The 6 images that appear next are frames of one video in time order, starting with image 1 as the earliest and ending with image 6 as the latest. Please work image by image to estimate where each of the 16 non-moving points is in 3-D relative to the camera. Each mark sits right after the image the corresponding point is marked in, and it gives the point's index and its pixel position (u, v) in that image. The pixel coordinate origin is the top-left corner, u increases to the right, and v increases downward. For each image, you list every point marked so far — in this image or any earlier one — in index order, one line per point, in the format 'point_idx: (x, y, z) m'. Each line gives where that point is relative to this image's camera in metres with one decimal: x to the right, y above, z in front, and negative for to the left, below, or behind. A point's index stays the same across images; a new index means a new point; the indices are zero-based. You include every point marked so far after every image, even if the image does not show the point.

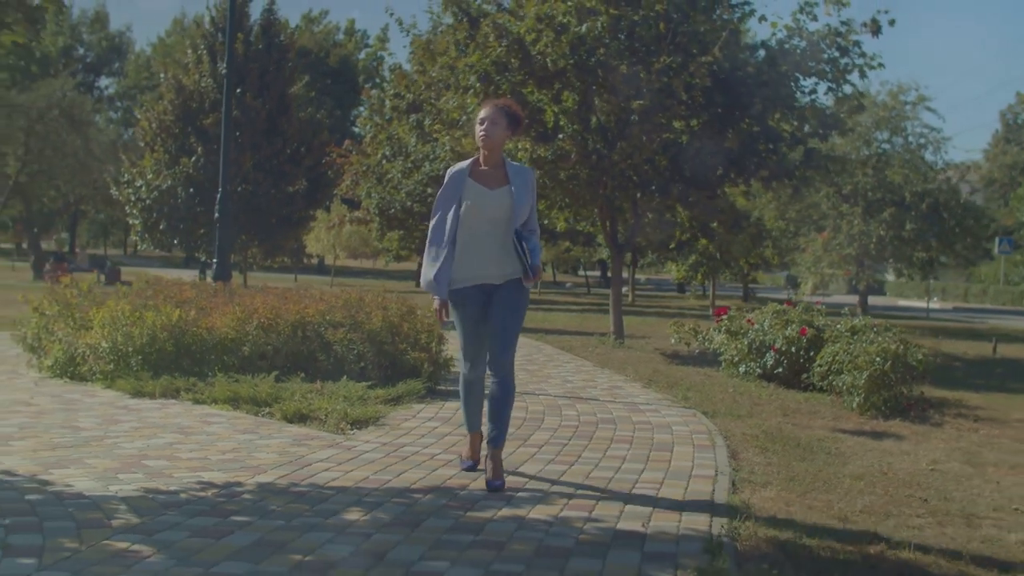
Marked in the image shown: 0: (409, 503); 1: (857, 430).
0: (-0.3, -0.7, +5.4) m
1: (+2.0, -0.8, +9.7) m
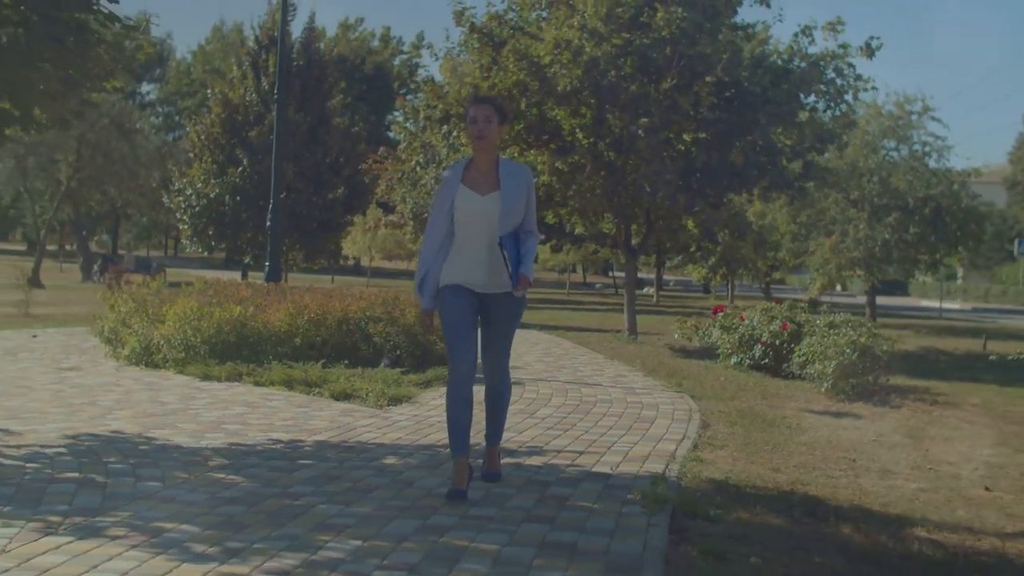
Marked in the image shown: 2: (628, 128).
0: (-0.3, -0.7, +7.0) m
1: (+2.0, -0.8, +11.2) m
2: (+1.2, +1.7, +17.7) m
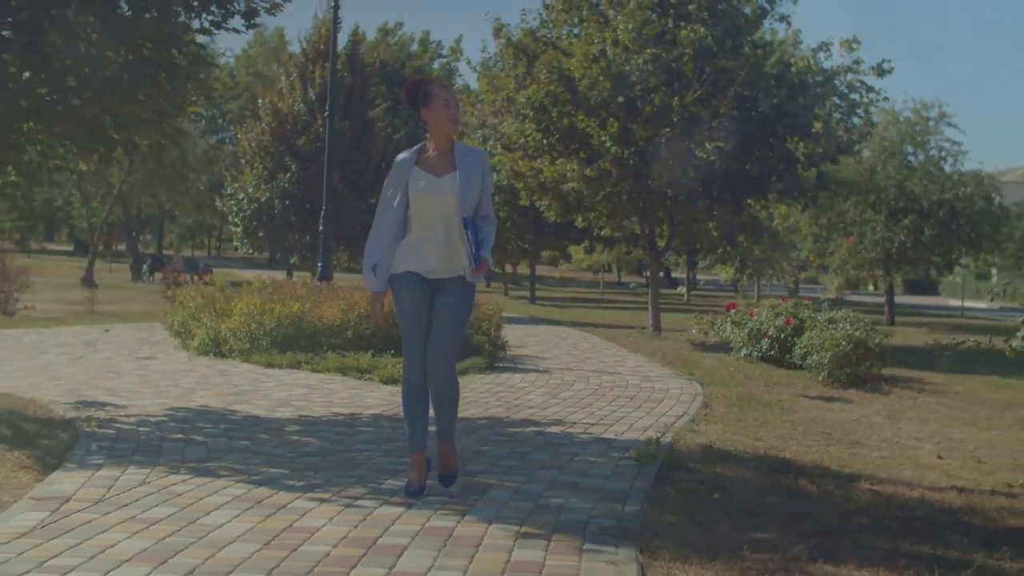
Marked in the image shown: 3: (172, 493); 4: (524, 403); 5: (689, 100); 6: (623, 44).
0: (-0.2, -0.7, +8.4) m
1: (+2.2, -0.8, +12.6) m
2: (+1.6, +1.7, +19.1) m
3: (-1.1, -0.7, +5.6) m
4: (+0.1, -0.7, +9.9) m
5: (+2.0, +2.1, +19.0) m
6: (+1.3, +2.7, +19.1) m
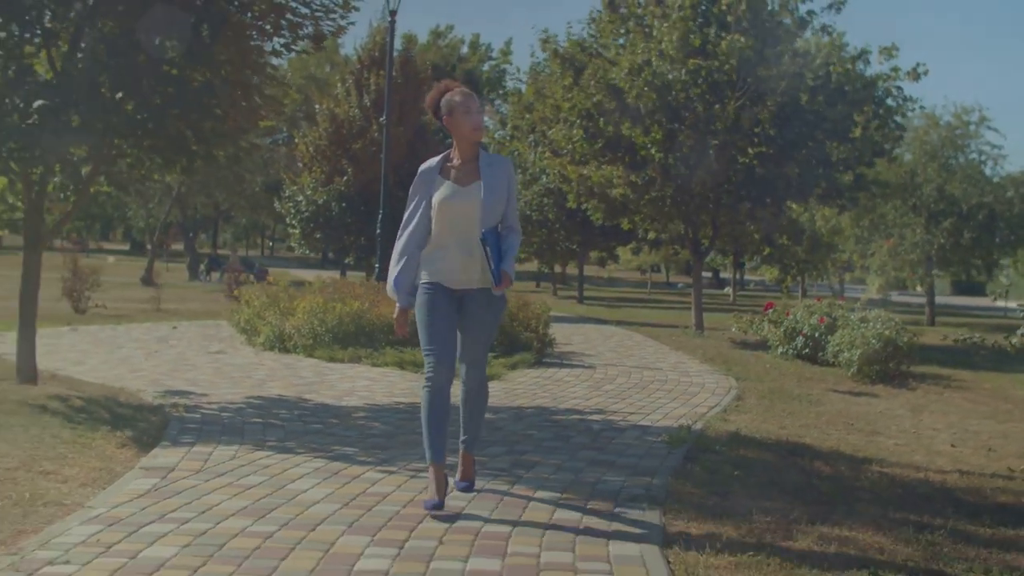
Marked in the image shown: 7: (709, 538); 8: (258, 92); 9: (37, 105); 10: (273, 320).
0: (0.0, -0.7, +9.2) m
1: (+2.6, -0.8, +13.3) m
2: (+2.1, +1.7, +19.8) m
3: (-1.0, -0.7, +6.5) m
4: (+0.3, -0.7, +10.7) m
5: (+2.5, +2.1, +19.8) m
6: (+1.8, +2.7, +19.9) m
7: (+0.6, -0.7, +5.2) m
8: (-1.5, +1.2, +10.2) m
9: (-2.5, +0.9, +8.9) m
10: (-2.0, -0.3, +14.7) m
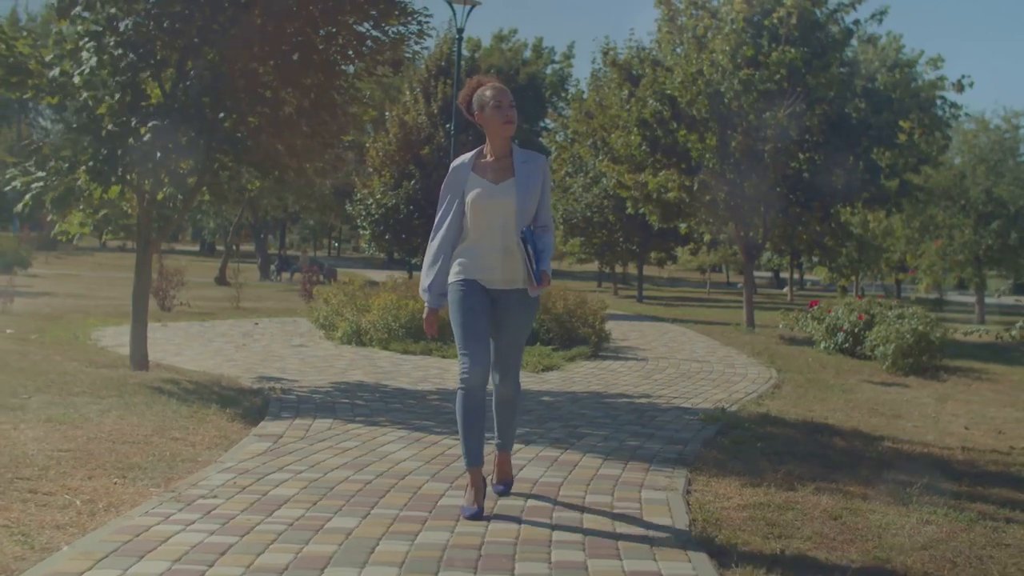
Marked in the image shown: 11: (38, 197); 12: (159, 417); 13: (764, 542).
0: (+0.4, -0.7, +10.4) m
1: (+3.1, -0.8, +14.4) m
2: (+2.8, +1.7, +20.9) m
3: (-0.7, -0.7, +7.7) m
4: (+0.7, -0.6, +11.8) m
5: (+3.2, +2.1, +20.8) m
6: (+2.5, +2.7, +21.0) m
7: (+0.8, -0.7, +6.3) m
8: (-1.1, +1.2, +11.4) m
9: (-2.1, +1.0, +10.1) m
10: (-1.5, -0.3, +15.9) m
11: (-3.0, +0.6, +10.9) m
12: (-1.7, -0.6, +8.3) m
13: (+0.7, -0.7, +5.1) m
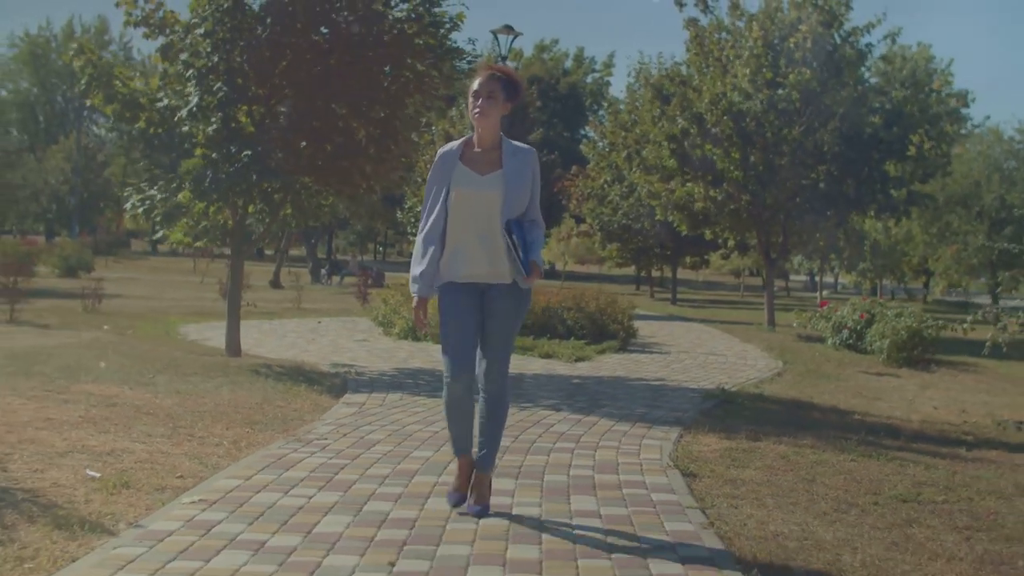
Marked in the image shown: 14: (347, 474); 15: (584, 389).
0: (+0.6, -0.7, +12.4) m
1: (+3.4, -0.8, +16.3) m
2: (+3.4, +1.7, +22.8) m
3: (-0.5, -0.6, +9.7) m
4: (+1.0, -0.7, +13.8) m
5: (+3.7, +2.1, +22.7) m
6: (+3.1, +2.7, +22.9) m
7: (+0.9, -0.7, +8.3) m
8: (-0.8, +1.2, +13.4) m
9: (-1.9, +1.0, +12.2) m
10: (-1.1, -0.3, +17.9) m
11: (-2.7, +0.6, +13.0) m
12: (-1.5, -0.6, +10.3) m
13: (+0.9, -0.7, +7.0) m
14: (-0.6, -0.7, +6.3) m
15: (+0.5, -0.7, +11.3) m
